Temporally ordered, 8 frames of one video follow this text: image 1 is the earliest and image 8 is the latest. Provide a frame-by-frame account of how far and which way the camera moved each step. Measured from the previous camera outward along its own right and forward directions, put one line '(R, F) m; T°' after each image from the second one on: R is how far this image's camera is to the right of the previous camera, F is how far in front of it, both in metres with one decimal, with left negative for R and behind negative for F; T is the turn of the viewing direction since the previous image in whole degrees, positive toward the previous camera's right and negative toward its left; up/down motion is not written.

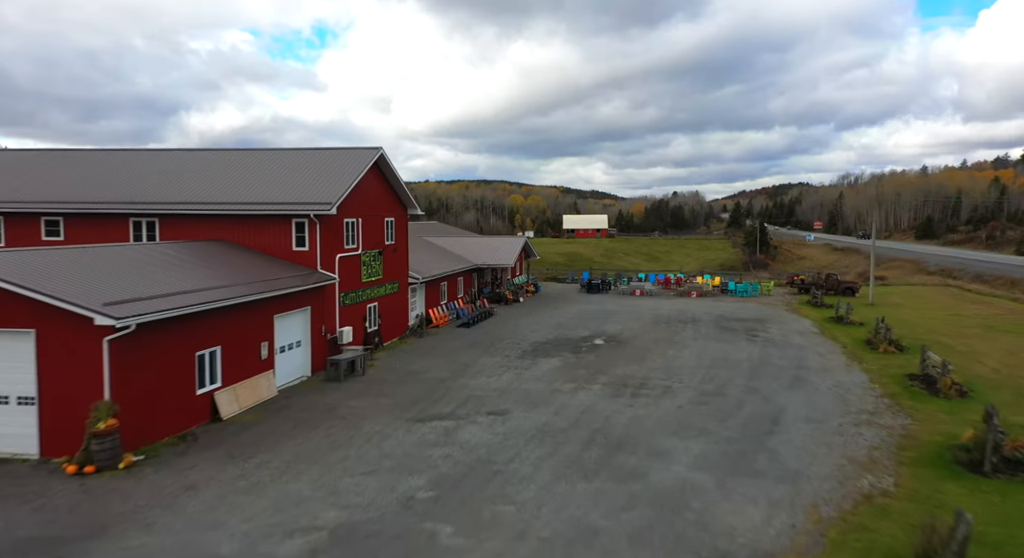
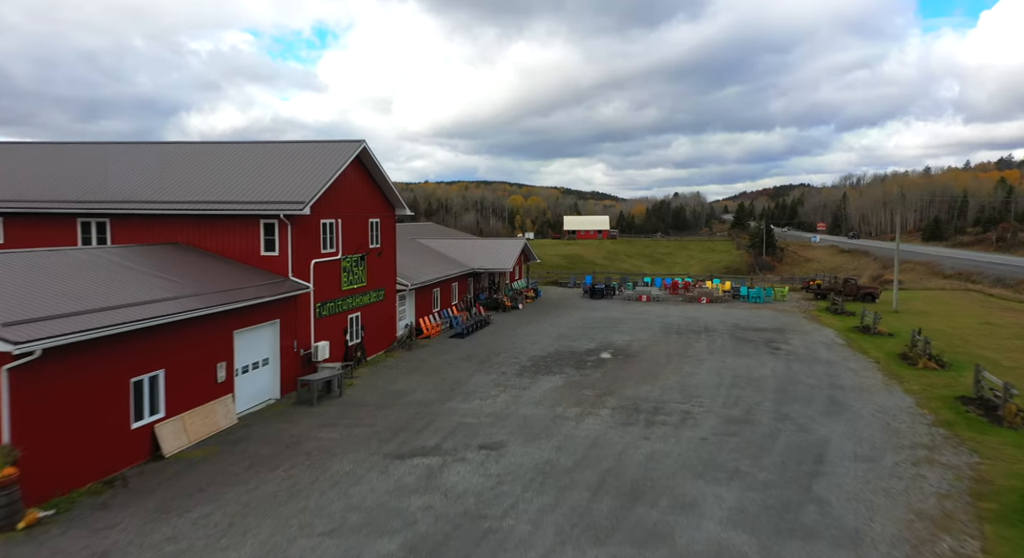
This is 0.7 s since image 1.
(+0.1, +2.1) m; 0°
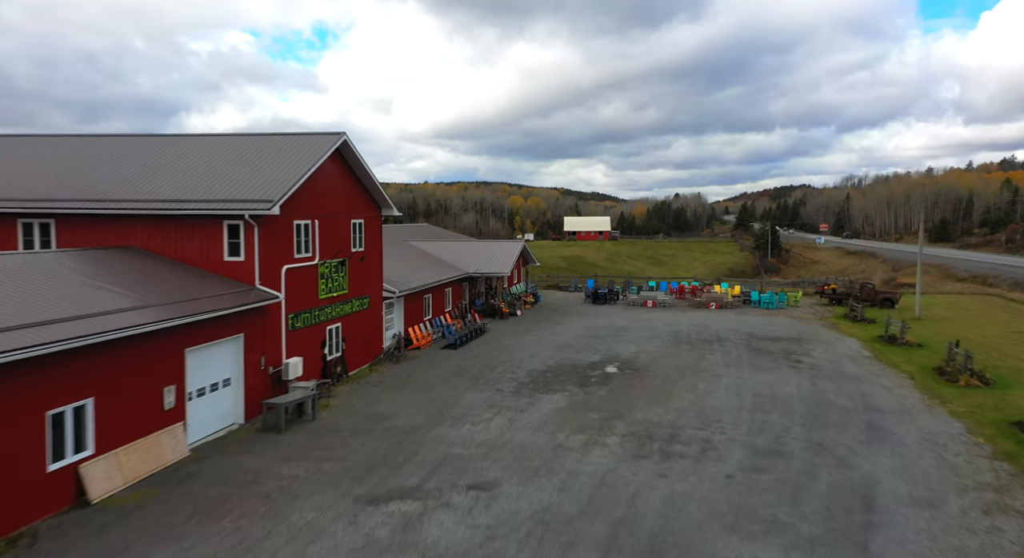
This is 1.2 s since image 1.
(+0.1, +1.9) m; 0°
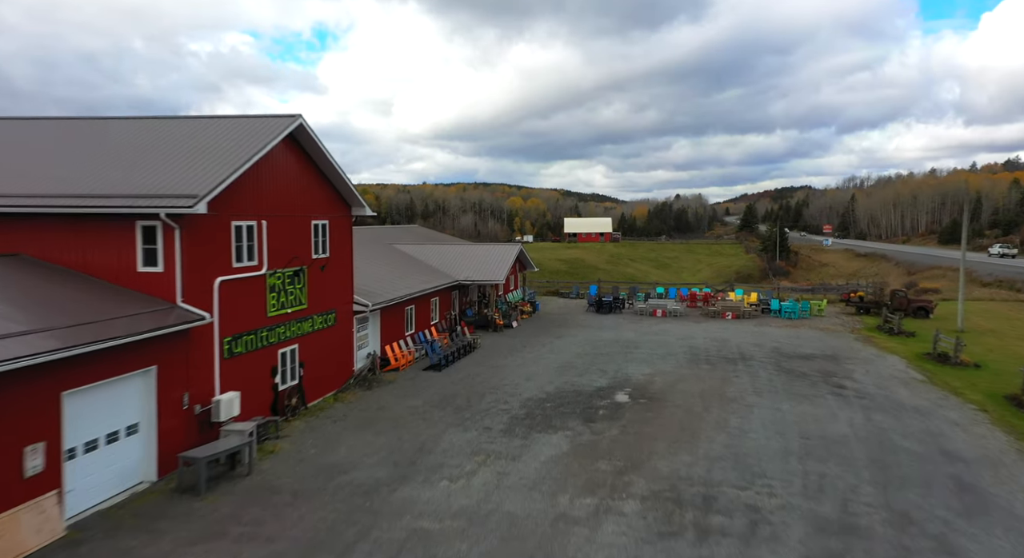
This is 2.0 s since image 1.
(+0.2, +3.0) m; 0°
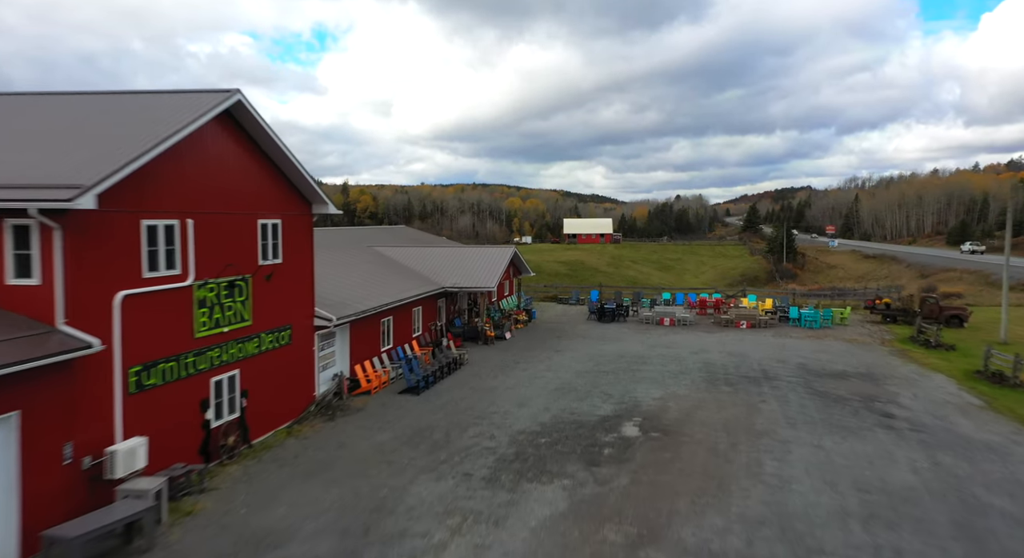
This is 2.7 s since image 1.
(+0.3, +2.6) m; 0°
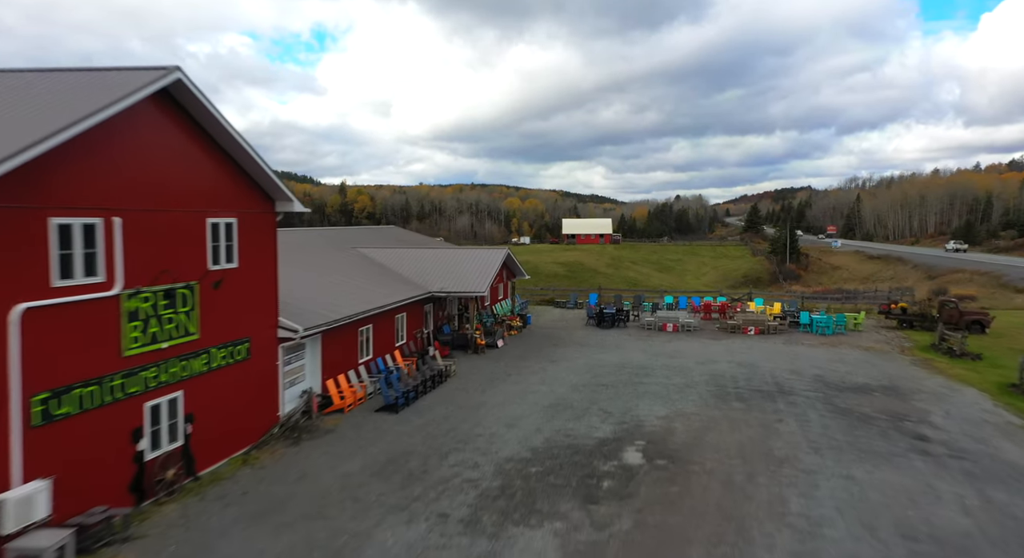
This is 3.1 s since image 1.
(+0.3, +1.6) m; 0°
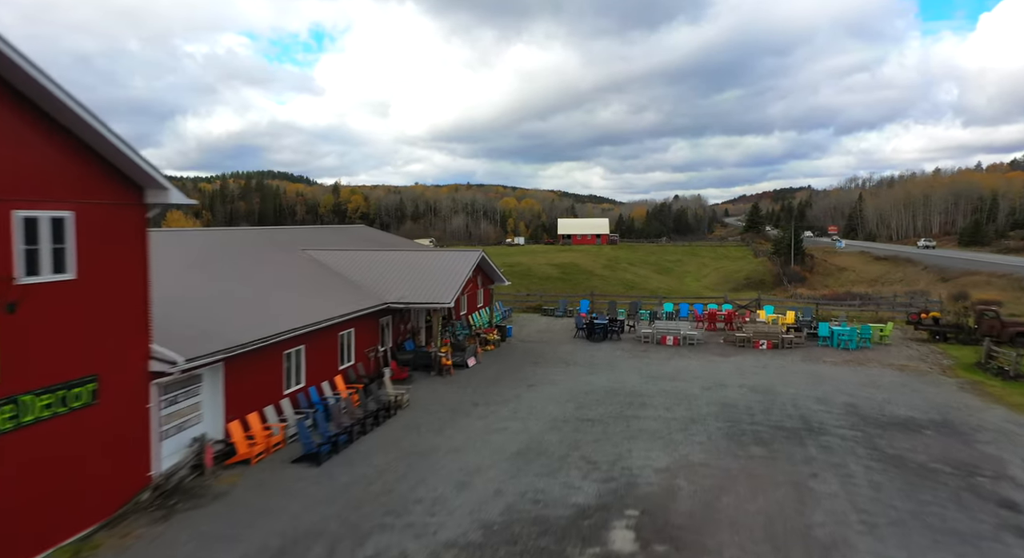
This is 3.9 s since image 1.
(+0.8, +3.3) m; 0°
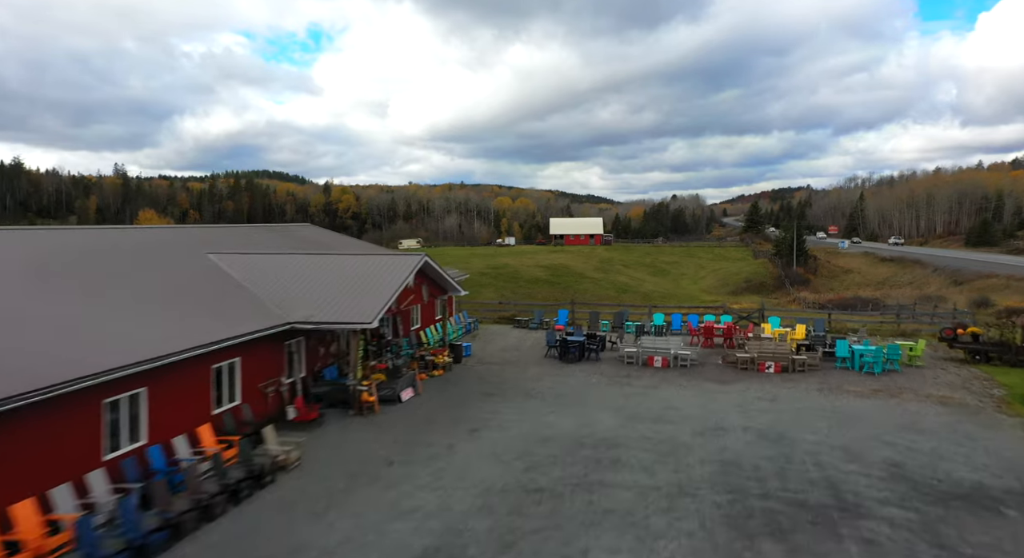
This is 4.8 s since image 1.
(+1.4, +3.9) m; 0°
